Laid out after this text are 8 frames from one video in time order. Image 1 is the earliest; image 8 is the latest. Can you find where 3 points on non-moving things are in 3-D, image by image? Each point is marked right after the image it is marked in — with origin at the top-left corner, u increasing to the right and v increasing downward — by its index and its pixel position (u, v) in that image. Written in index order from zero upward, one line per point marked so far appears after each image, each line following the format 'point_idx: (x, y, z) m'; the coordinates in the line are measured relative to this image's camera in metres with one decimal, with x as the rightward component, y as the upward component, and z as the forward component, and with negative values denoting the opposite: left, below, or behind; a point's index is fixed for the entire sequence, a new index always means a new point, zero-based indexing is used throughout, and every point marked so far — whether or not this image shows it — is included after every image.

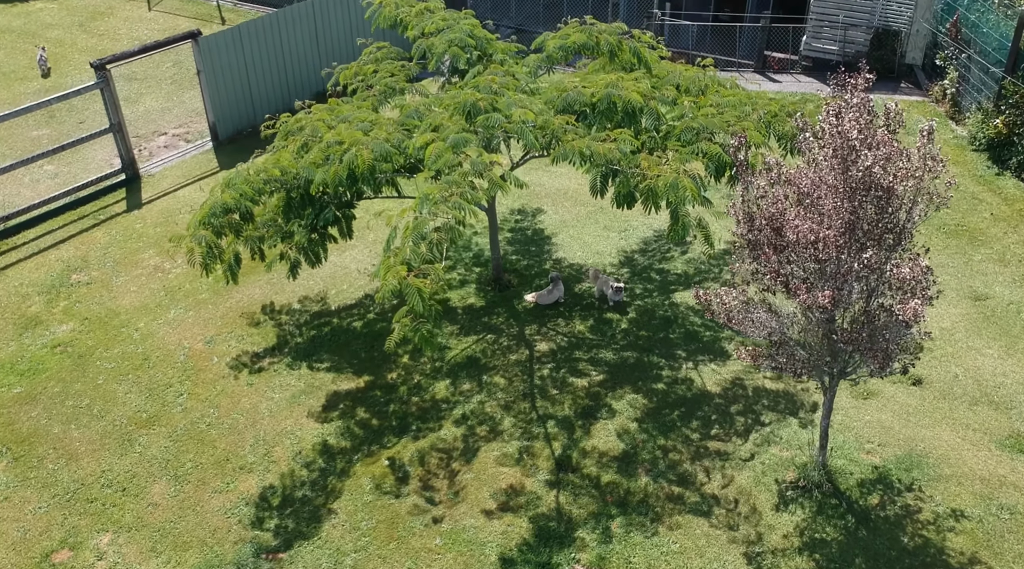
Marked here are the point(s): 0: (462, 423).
0: (-0.6, -1.6, +9.6) m
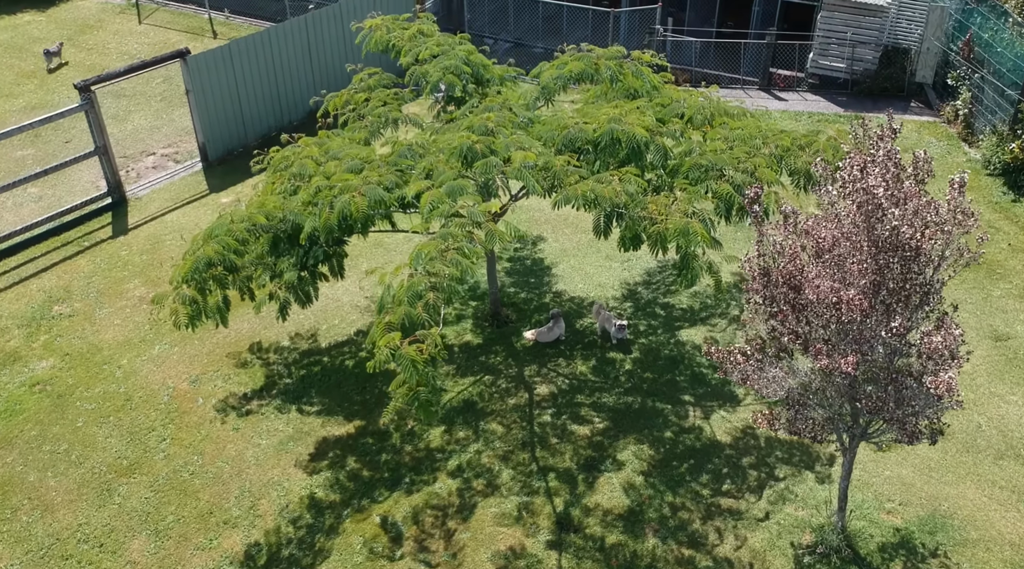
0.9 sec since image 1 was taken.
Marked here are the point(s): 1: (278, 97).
0: (-0.6, -2.0, +9.1) m
1: (-4.8, +3.9, +17.8) m
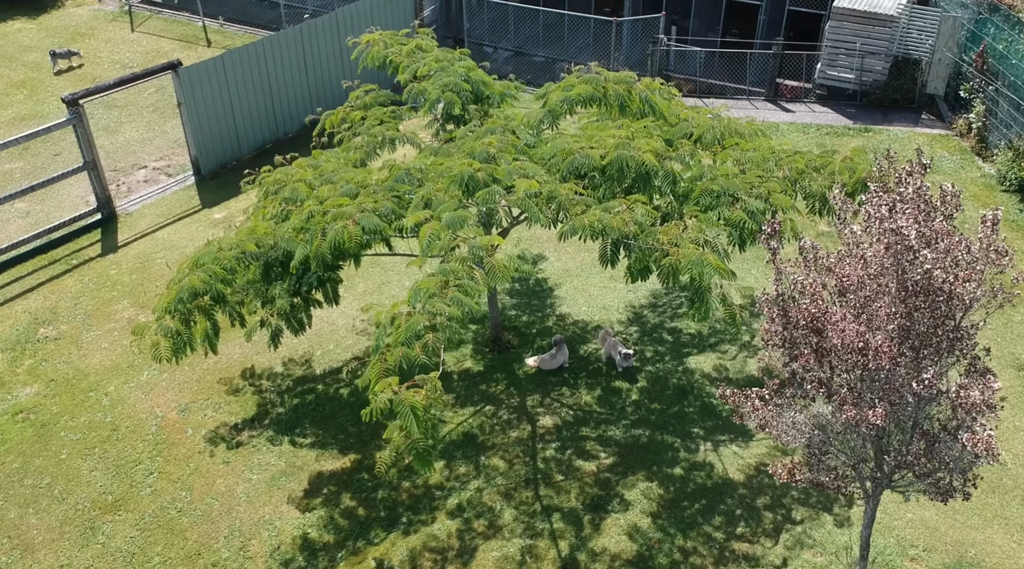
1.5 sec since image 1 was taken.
0: (-0.5, -2.3, +8.7) m
1: (-4.8, +3.5, +17.3) m
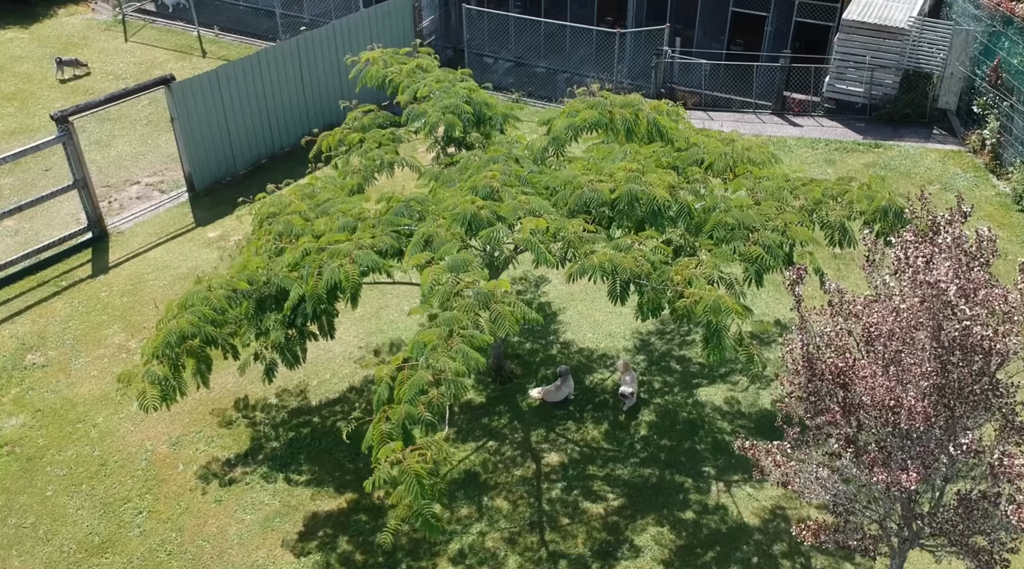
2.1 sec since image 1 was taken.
0: (-0.5, -2.7, +8.3) m
1: (-4.8, +3.2, +17.0) m
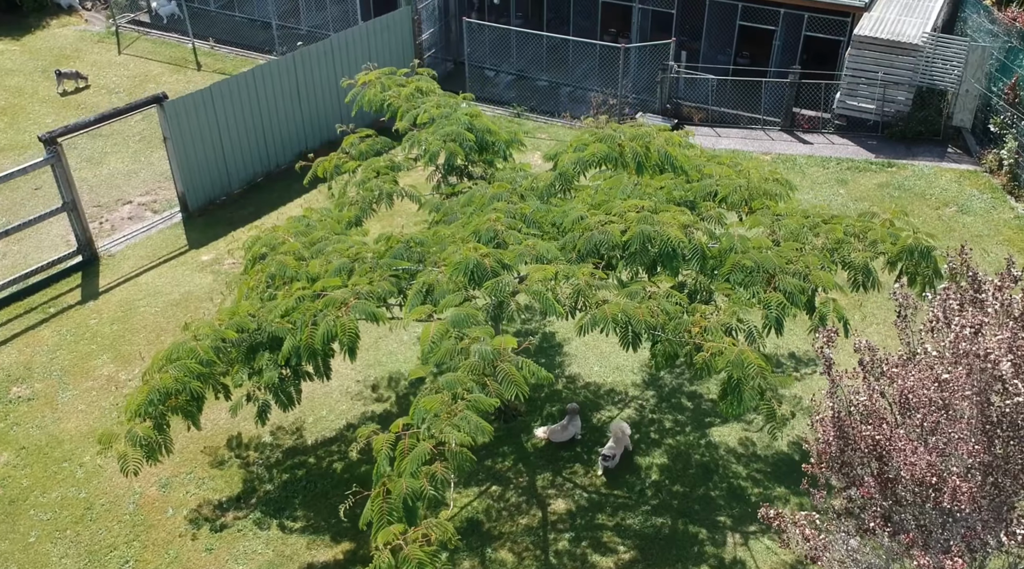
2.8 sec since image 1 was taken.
0: (-0.4, -3.1, +7.9) m
1: (-4.7, +2.8, +16.5) m
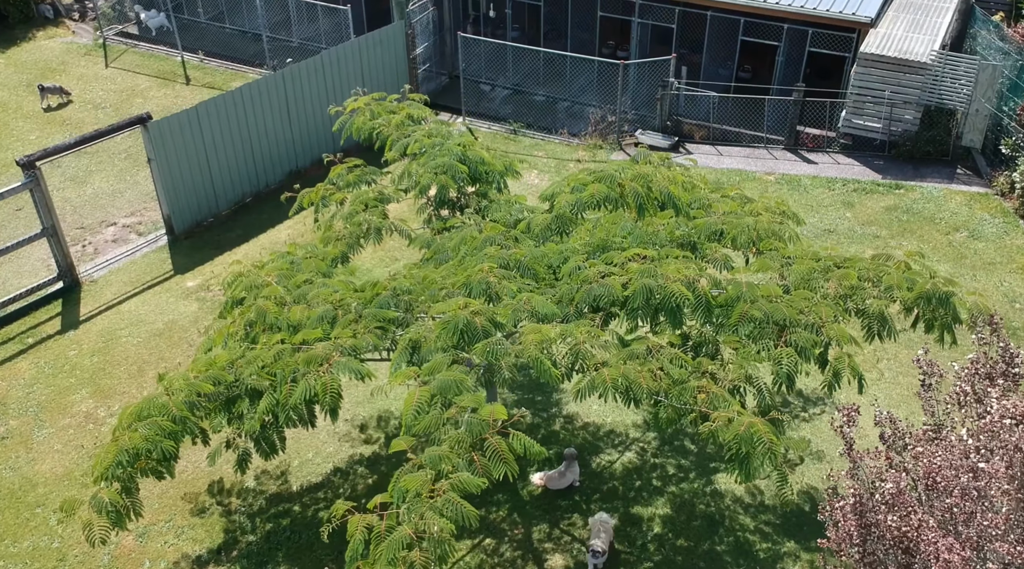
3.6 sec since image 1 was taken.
0: (-0.5, -3.5, +7.4) m
1: (-4.8, +2.3, +16.0) m
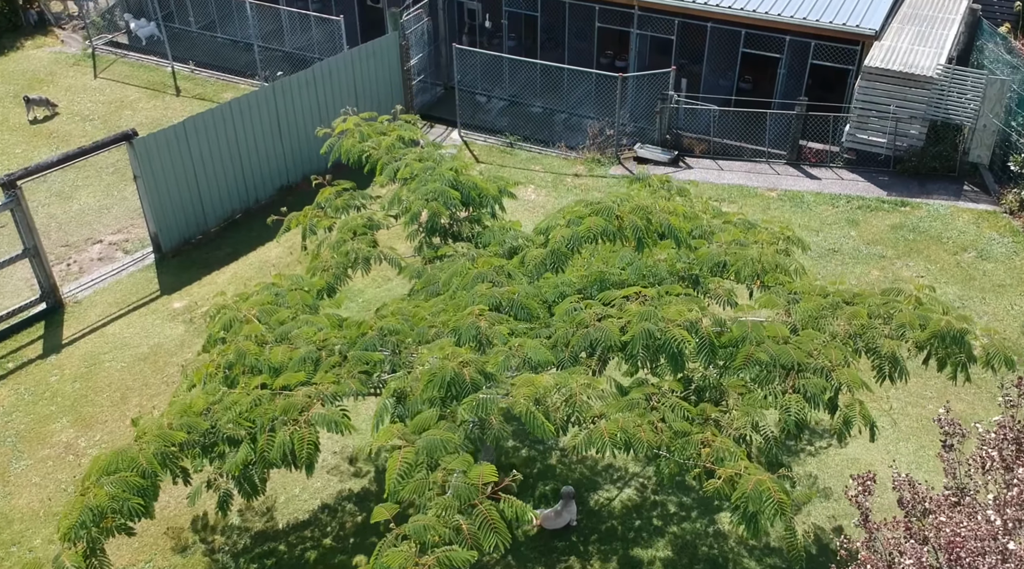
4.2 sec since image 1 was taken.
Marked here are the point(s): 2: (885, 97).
0: (-0.6, -3.8, +7.0) m
1: (-4.9, +2.0, +15.7) m
2: (+6.4, +3.2, +14.7) m
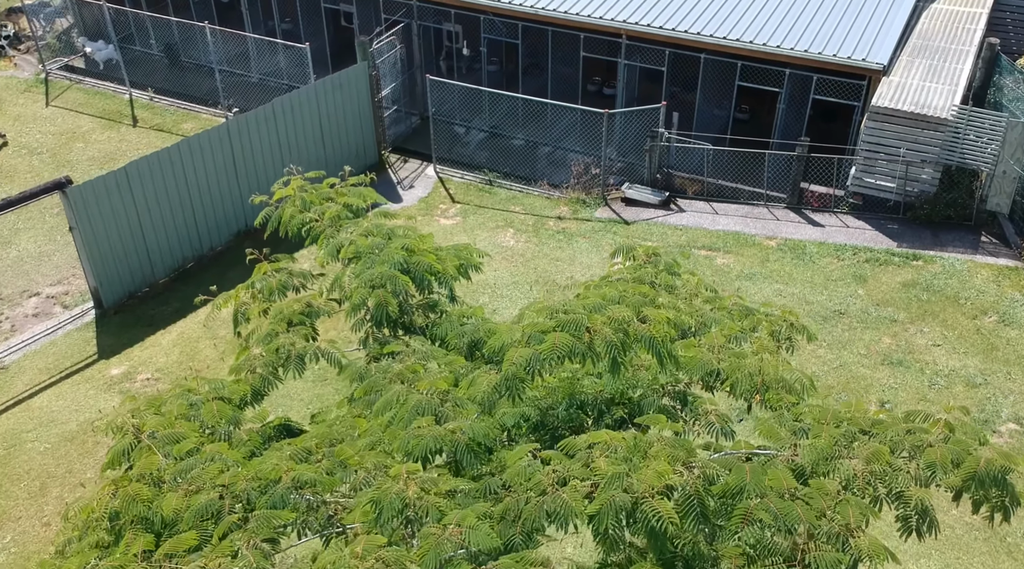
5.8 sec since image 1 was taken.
0: (-0.9, -4.7, +5.7) m
1: (-5.3, +1.1, +14.4) m
2: (+6.0, +2.3, +13.4) m
